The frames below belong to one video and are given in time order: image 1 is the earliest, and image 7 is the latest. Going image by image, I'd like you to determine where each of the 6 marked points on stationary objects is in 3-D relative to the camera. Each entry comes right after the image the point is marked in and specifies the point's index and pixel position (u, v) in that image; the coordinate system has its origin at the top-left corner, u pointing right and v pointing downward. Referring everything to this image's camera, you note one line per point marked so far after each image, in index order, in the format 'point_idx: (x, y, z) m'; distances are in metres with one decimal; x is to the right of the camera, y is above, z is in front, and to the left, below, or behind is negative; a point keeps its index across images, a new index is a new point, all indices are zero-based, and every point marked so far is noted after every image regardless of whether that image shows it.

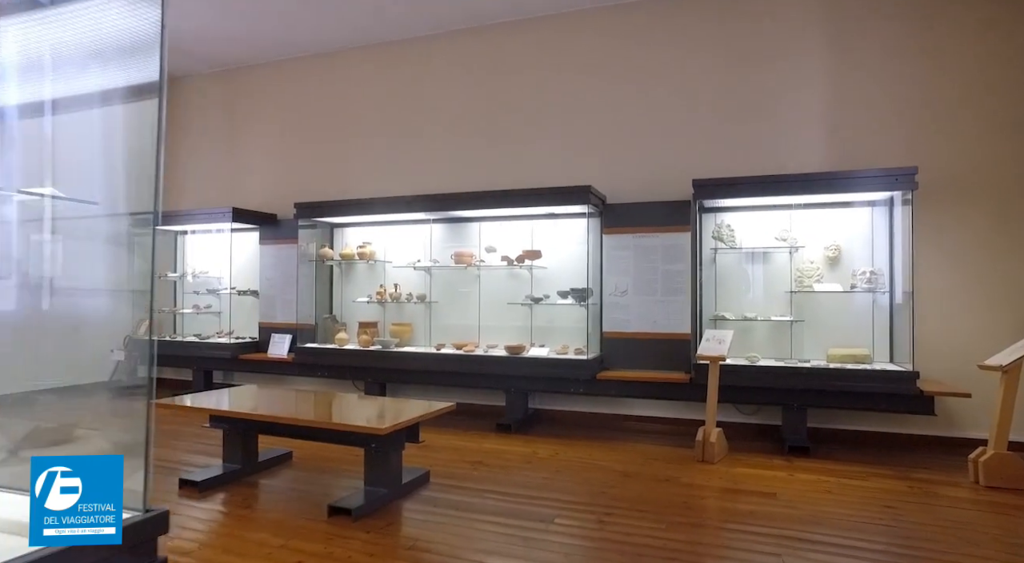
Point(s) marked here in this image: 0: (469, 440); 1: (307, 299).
0: (-0.3, -1.2, +4.8) m
1: (-1.9, -0.2, +6.1) m
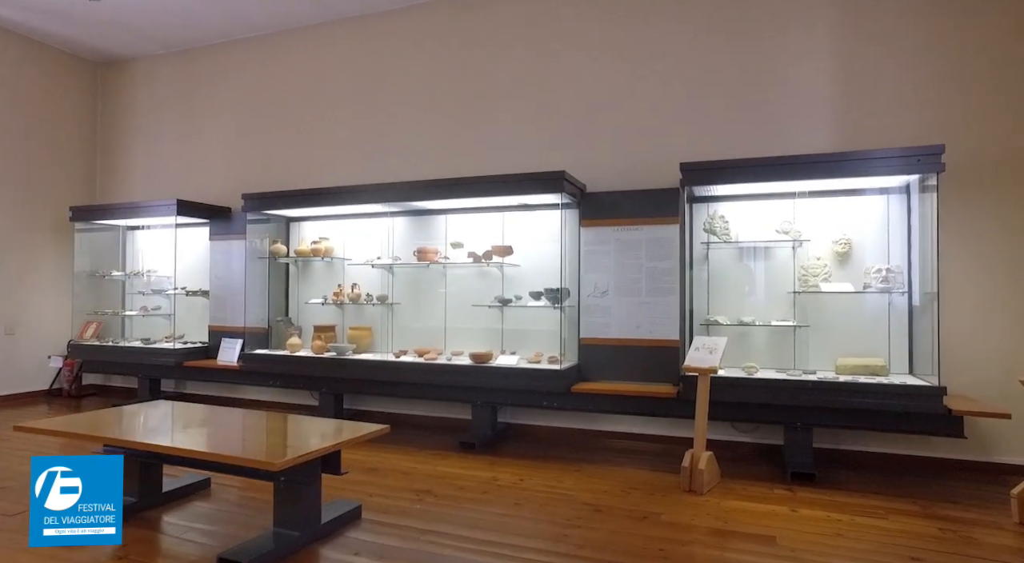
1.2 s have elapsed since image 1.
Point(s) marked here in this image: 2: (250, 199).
0: (-0.6, -1.2, +4.2) m
1: (-2.1, -0.2, +5.5) m
2: (-2.2, +0.7, +5.5) m
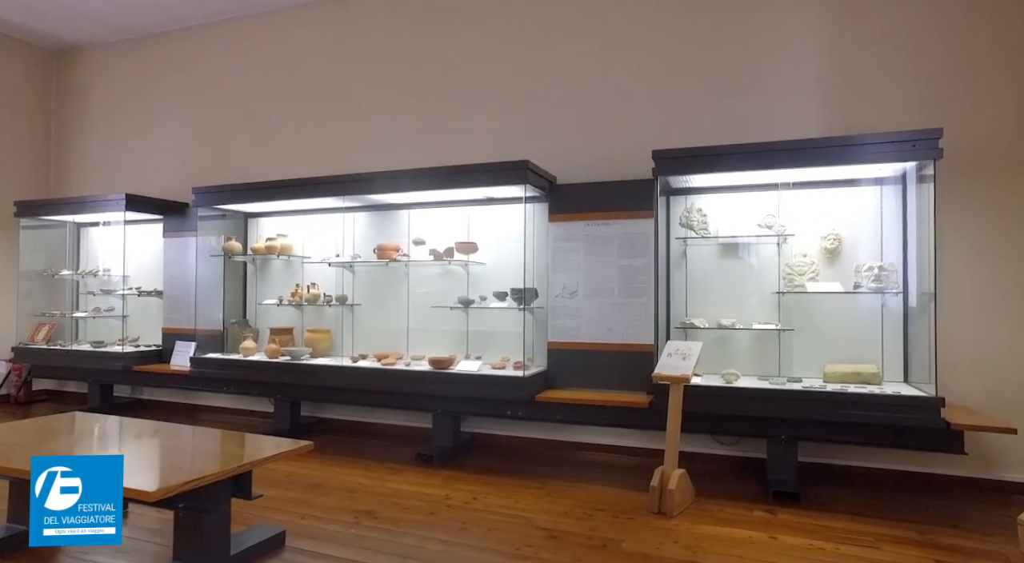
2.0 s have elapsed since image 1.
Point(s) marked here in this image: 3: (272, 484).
0: (-0.8, -1.2, +3.9) m
1: (-2.4, -0.2, +5.2) m
2: (-2.5, +0.7, +5.1) m
3: (-1.4, -1.2, +3.7) m
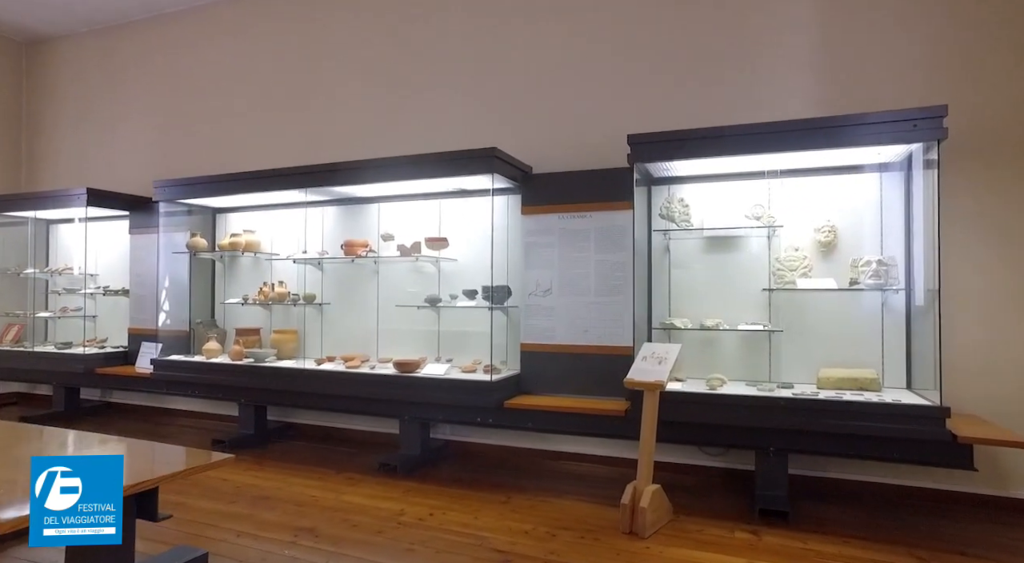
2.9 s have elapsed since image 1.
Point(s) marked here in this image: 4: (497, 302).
0: (-1.0, -1.2, +3.6) m
1: (-2.5, -0.2, +5.0) m
2: (-2.6, +0.7, +4.9) m
3: (-1.6, -1.2, +3.5) m
4: (-0.1, -0.1, +3.9) m
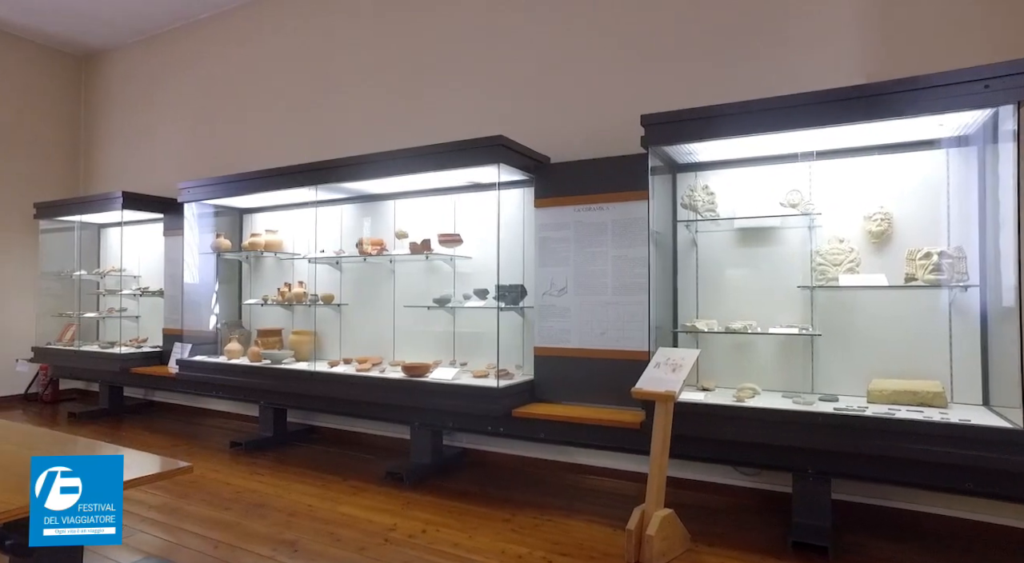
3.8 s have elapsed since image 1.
0: (-1.0, -1.2, +3.4) m
1: (-2.3, -0.2, +5.0) m
2: (-2.4, +0.7, +4.9) m
3: (-1.6, -1.2, +3.4) m
4: (0.0, -0.1, +3.6) m
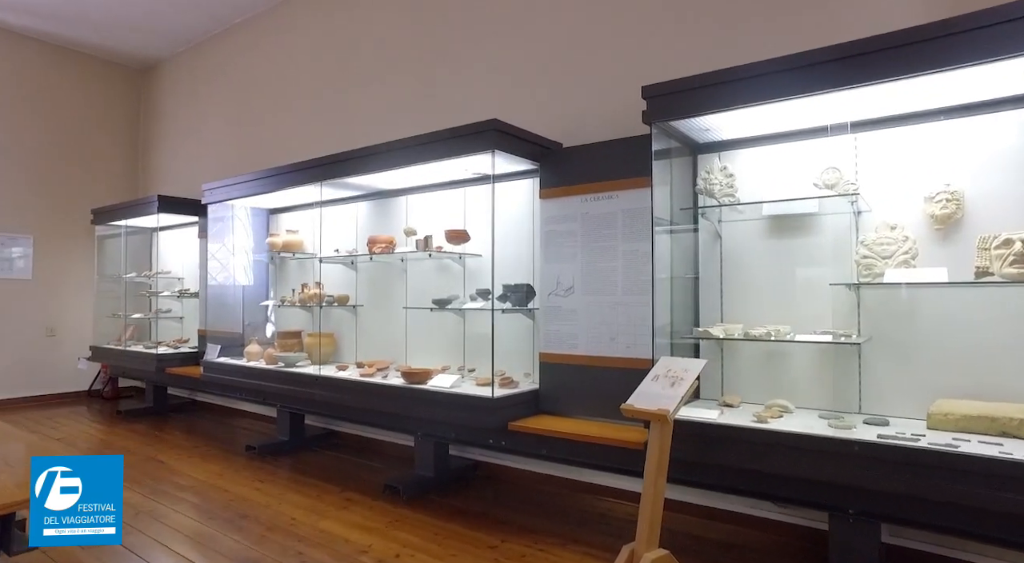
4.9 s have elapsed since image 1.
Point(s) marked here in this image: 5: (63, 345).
0: (-1.0, -1.1, +3.2) m
1: (-2.1, -0.2, +4.9) m
2: (-2.2, +0.7, +4.9) m
3: (-1.6, -1.2, +3.2) m
4: (0.0, -0.1, +3.3) m
5: (-4.4, -0.6, +6.3) m
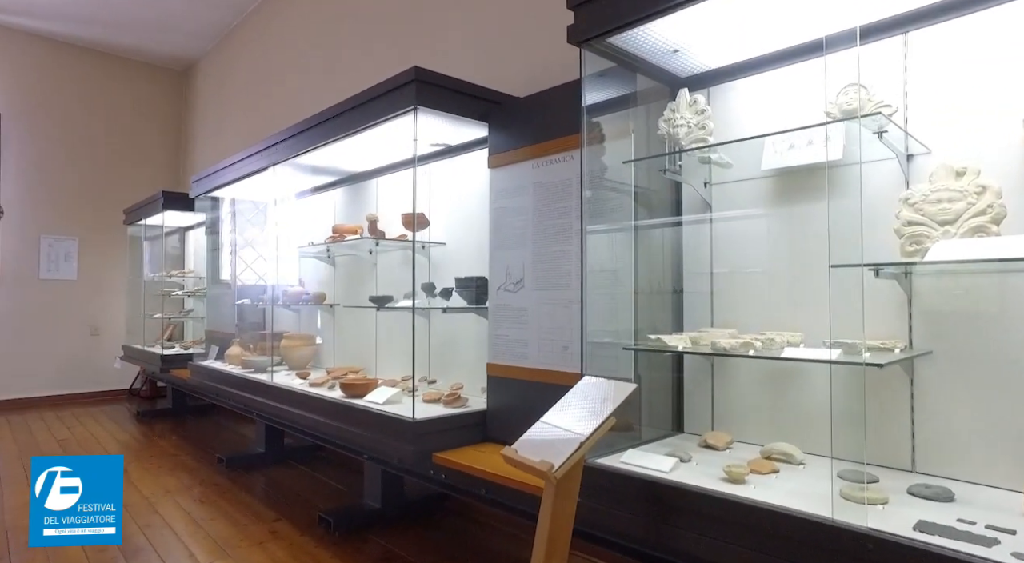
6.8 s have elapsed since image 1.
0: (-1.2, -1.1, +2.7) m
1: (-2.0, -0.2, +4.6) m
2: (-2.1, +0.7, +4.6) m
3: (-1.8, -1.1, +2.8) m
4: (-0.3, -0.1, +2.6) m
5: (-4.0, -0.6, +6.4) m
